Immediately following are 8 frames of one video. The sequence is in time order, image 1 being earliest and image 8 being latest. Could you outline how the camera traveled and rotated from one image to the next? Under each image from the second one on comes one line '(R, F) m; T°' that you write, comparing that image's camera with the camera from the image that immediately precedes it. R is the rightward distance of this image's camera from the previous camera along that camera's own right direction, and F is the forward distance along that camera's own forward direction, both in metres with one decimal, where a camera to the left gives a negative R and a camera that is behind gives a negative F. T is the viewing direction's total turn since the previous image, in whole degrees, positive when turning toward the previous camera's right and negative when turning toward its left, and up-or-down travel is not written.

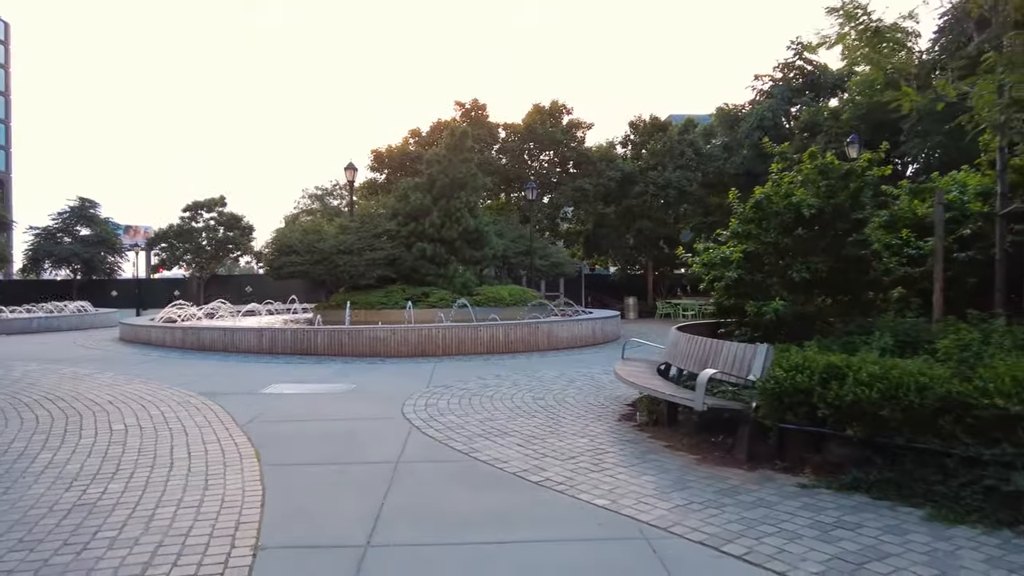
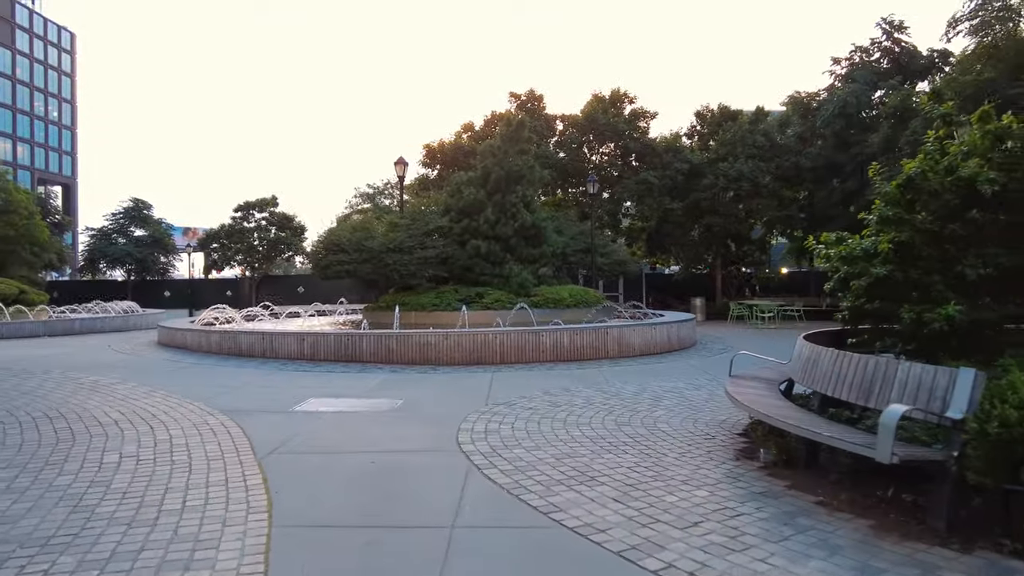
(-0.3, +1.8) m; -4°
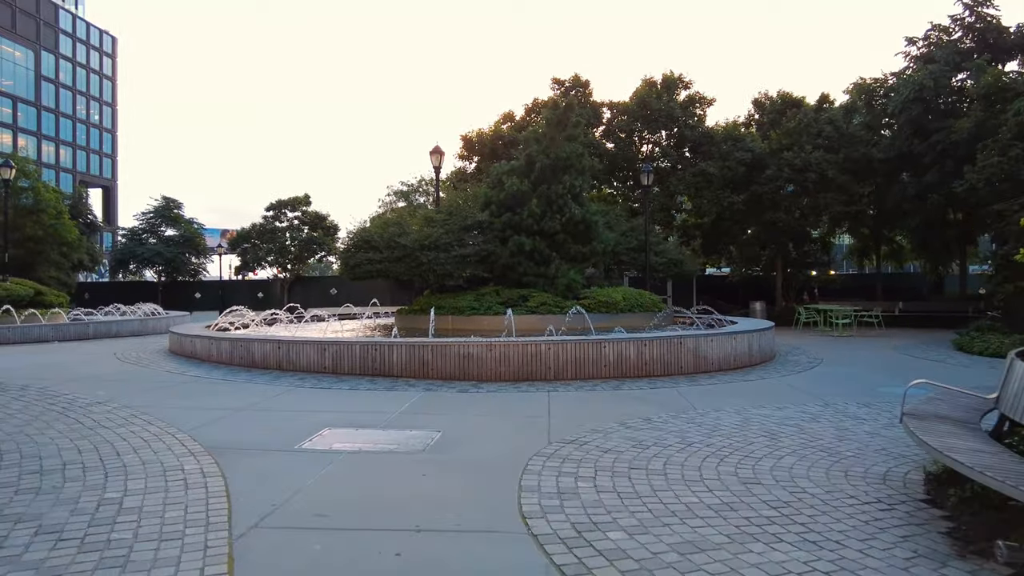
(-0.3, +2.2) m; -3°
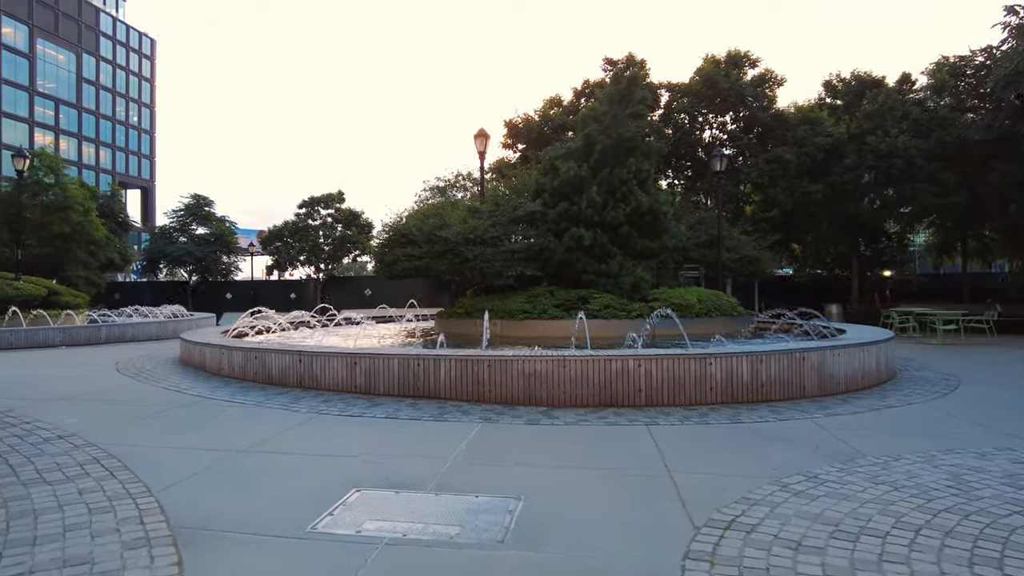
(-0.5, +2.4) m; -3°
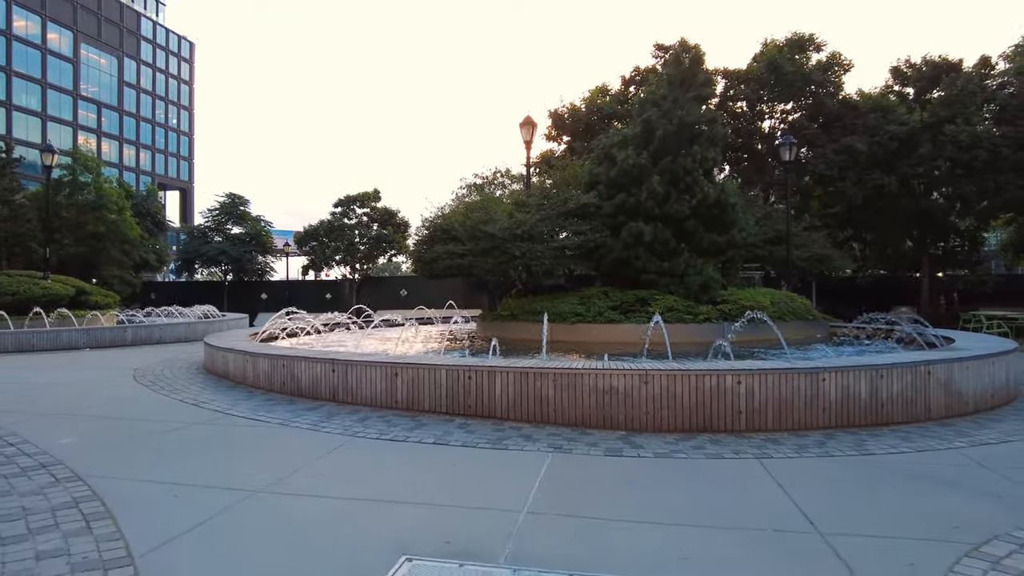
(-0.4, +1.4) m; -3°
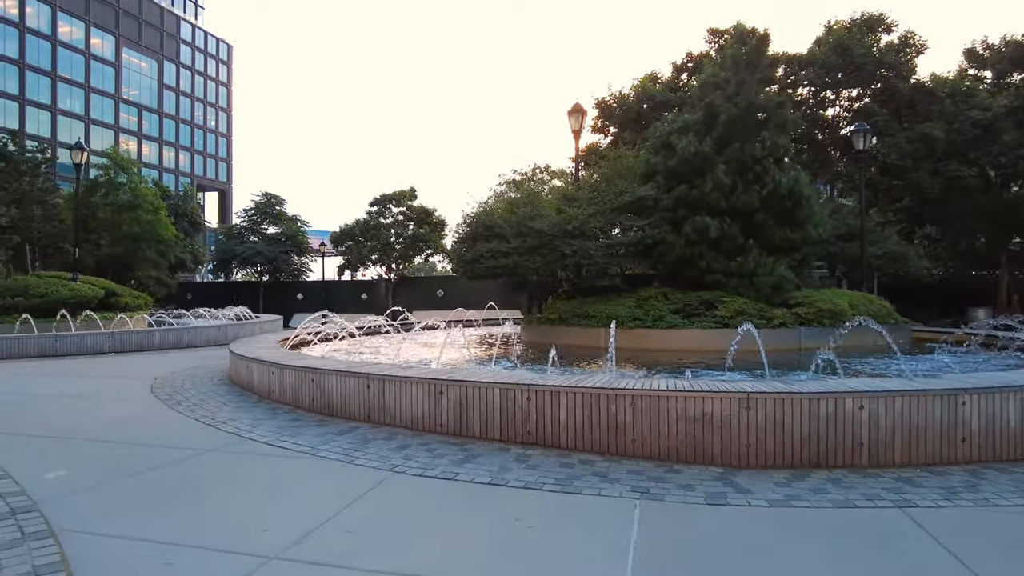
(-0.3, +1.3) m; -3°
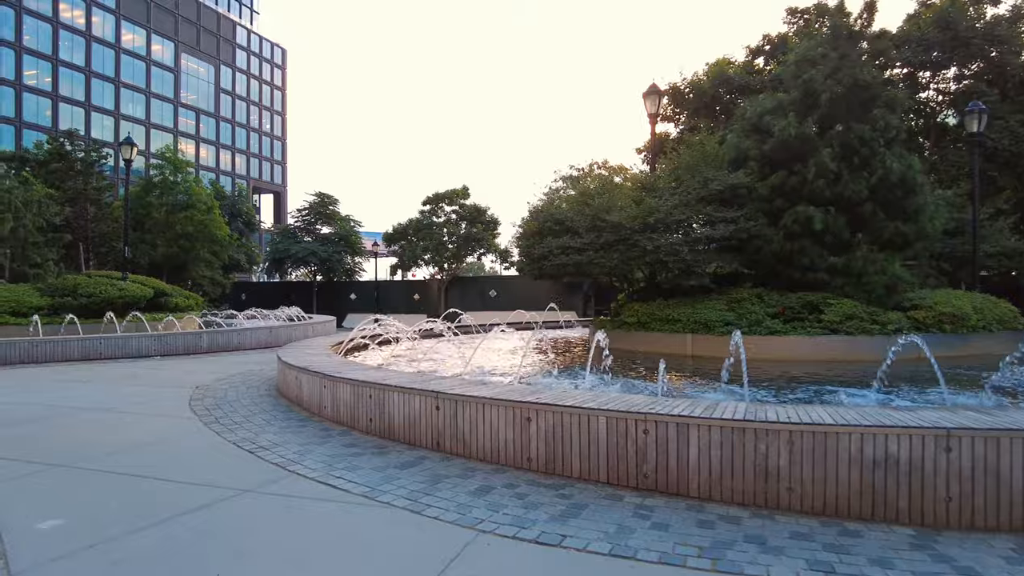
(-0.4, +1.4) m; -4°
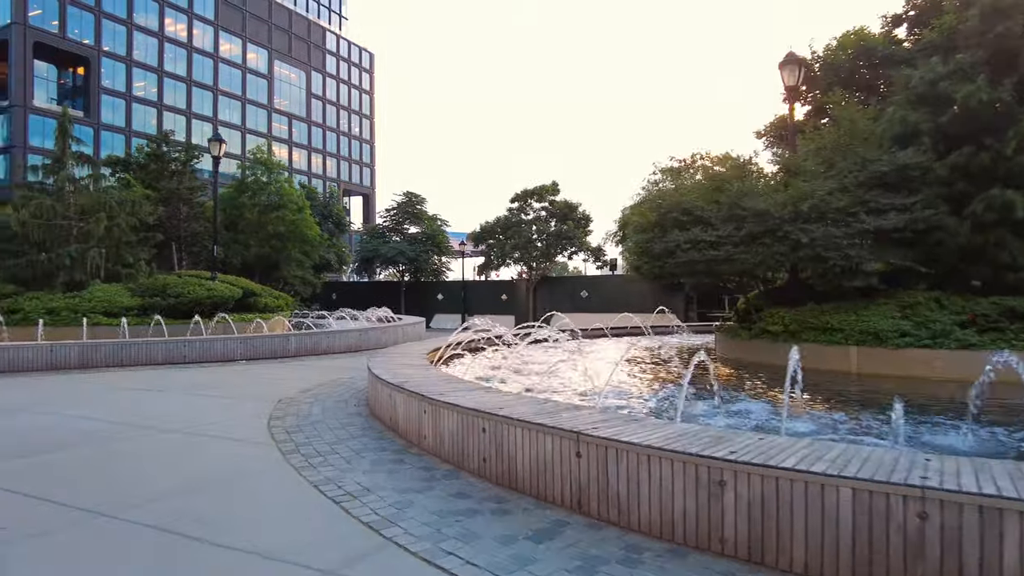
(-0.5, +1.7) m; -6°
